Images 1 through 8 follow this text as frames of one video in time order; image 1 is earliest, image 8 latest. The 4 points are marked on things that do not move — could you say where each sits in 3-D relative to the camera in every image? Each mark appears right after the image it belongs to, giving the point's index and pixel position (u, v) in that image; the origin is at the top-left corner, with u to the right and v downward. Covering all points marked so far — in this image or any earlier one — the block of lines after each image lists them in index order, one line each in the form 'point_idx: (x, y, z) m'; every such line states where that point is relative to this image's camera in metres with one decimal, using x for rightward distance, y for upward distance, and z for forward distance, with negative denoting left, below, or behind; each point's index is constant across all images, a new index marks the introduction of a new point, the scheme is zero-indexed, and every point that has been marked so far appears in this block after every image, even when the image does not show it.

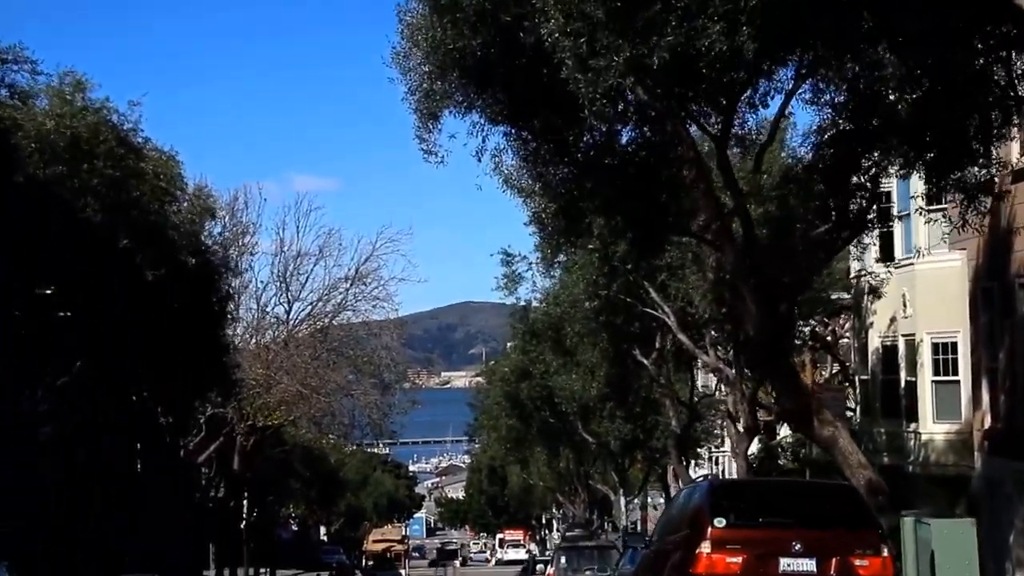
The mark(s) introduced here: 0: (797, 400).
0: (+3.5, -1.4, +17.9) m
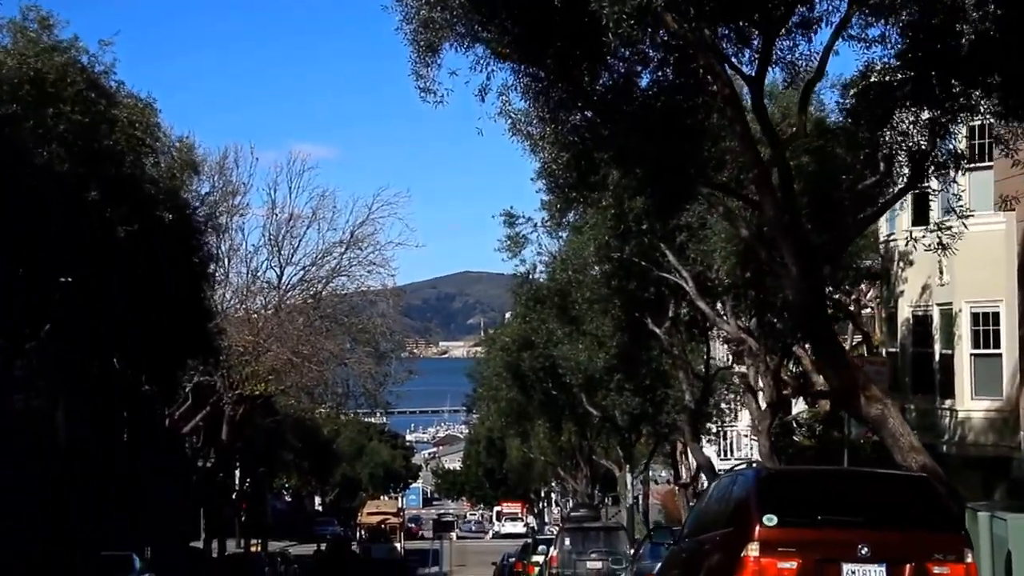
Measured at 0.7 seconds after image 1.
0: (+3.6, -0.9, +15.8) m
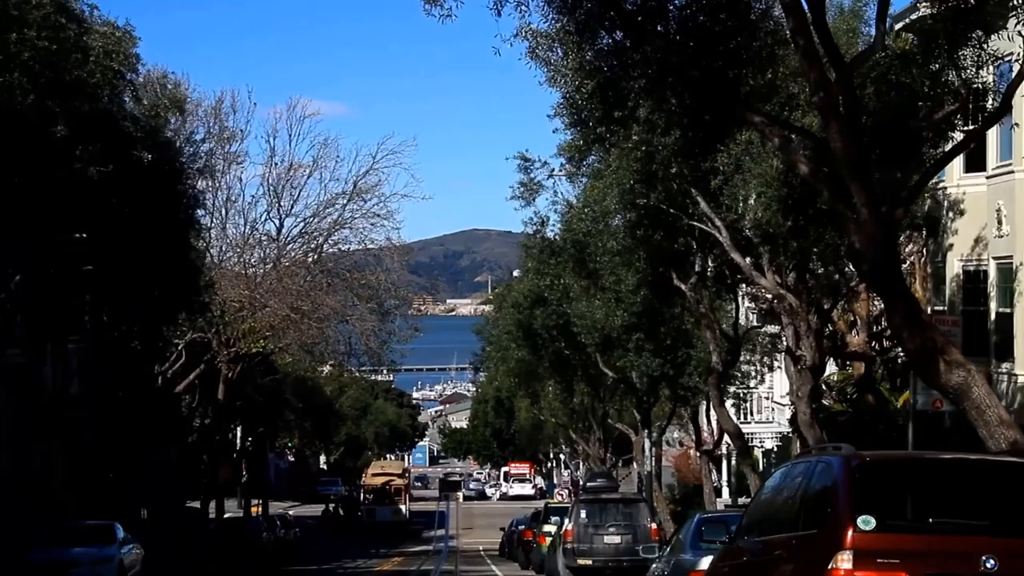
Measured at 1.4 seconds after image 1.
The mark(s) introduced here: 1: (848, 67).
0: (+3.7, -0.4, +13.4) m
1: (+3.2, +2.1, +13.9) m
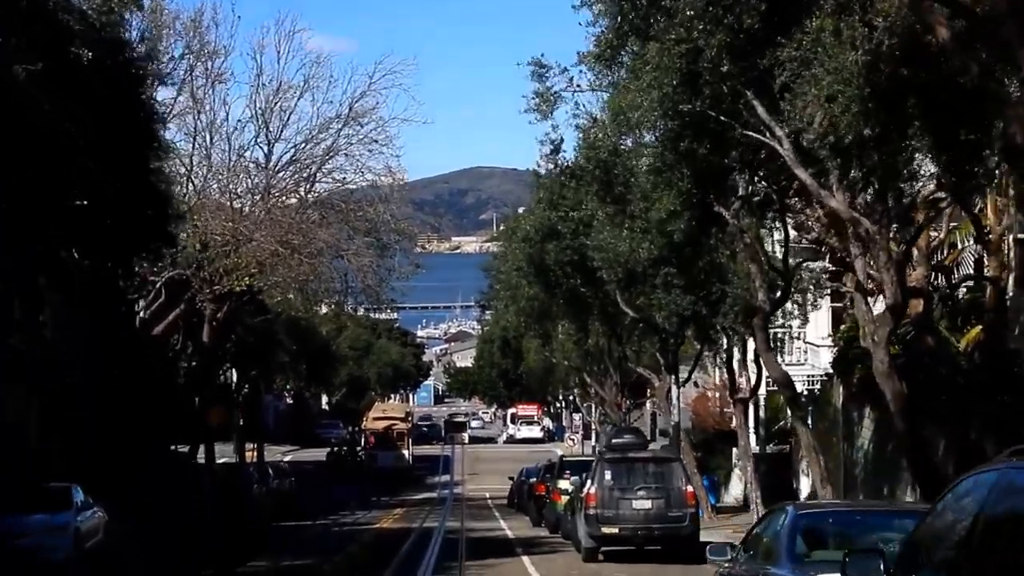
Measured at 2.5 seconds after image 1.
0: (+3.9, +0.2, +9.6) m
1: (+3.4, +2.7, +10.0) m
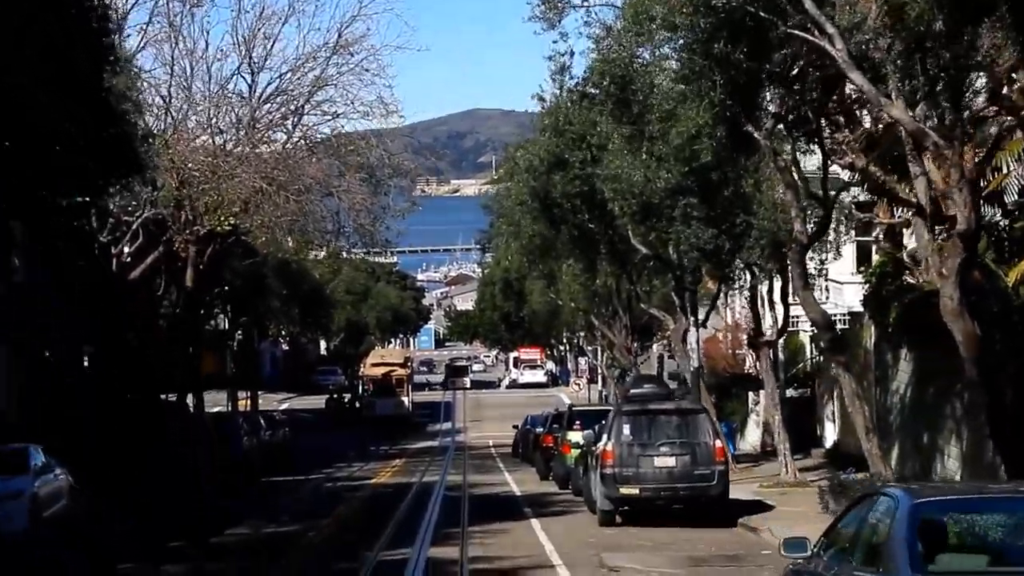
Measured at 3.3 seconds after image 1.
0: (+4.0, +0.6, +7.0) m
1: (+3.4, +3.2, +7.3) m
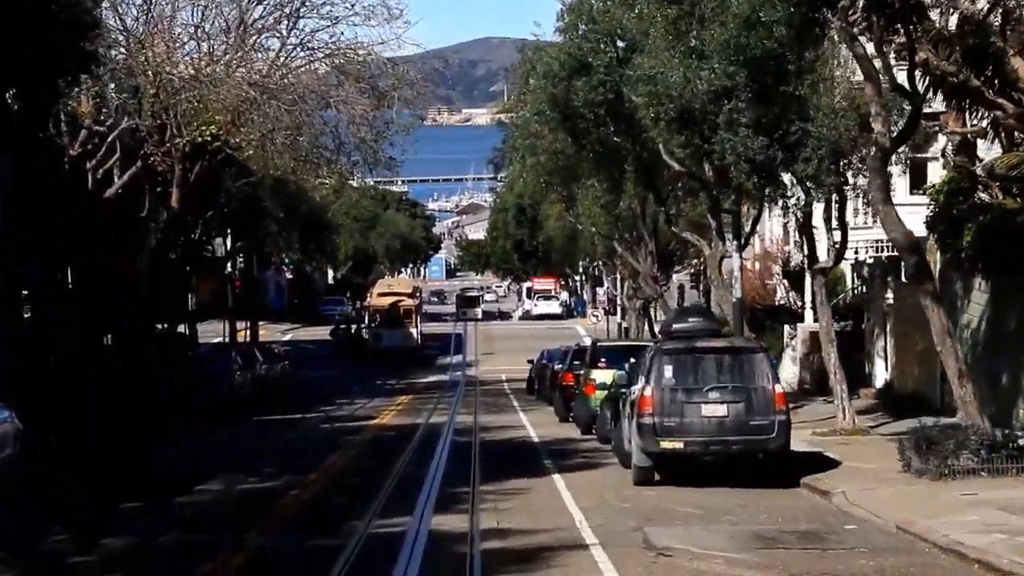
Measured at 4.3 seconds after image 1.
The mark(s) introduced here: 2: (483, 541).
0: (+4.1, +1.0, +3.4) m
1: (+3.6, +3.6, +3.5) m
2: (-0.3, -2.4, +13.7) m
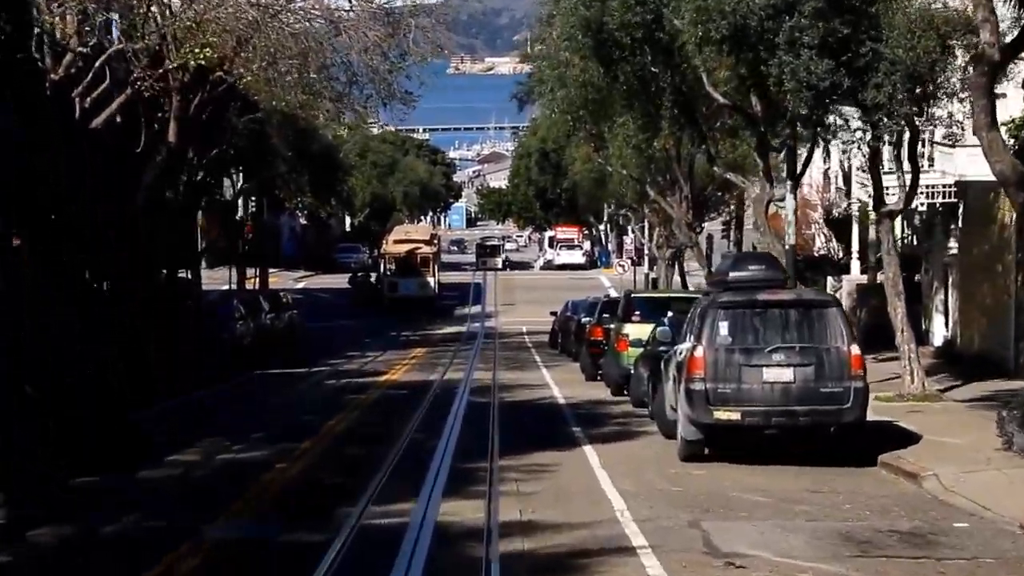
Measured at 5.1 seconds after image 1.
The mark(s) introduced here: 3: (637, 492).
0: (+4.2, +1.1, +0.5) m
1: (+3.7, +3.7, +0.6) m
2: (-0.1, -1.9, +11.0) m
3: (+1.1, -1.9, +13.2) m
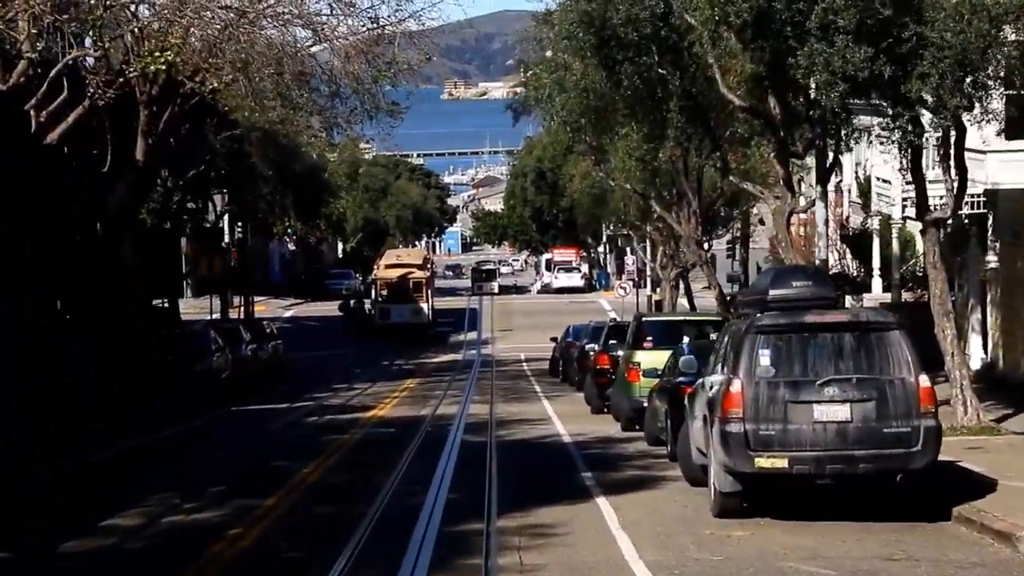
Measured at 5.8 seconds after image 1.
0: (+4.2, +1.2, -2.0) m
1: (+3.7, +3.8, -1.9) m
2: (0.0, -2.0, +8.4) m
3: (+1.2, -2.0, +10.6) m
